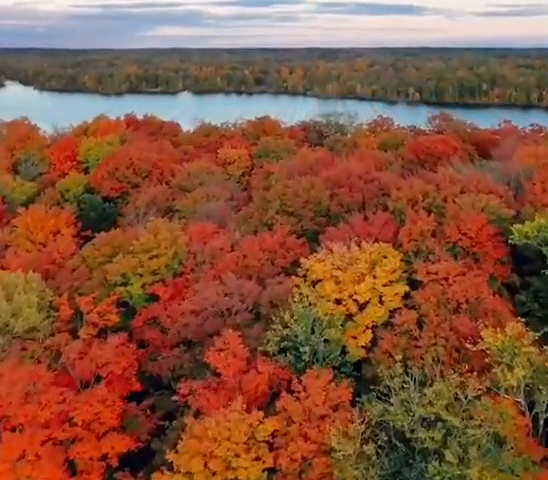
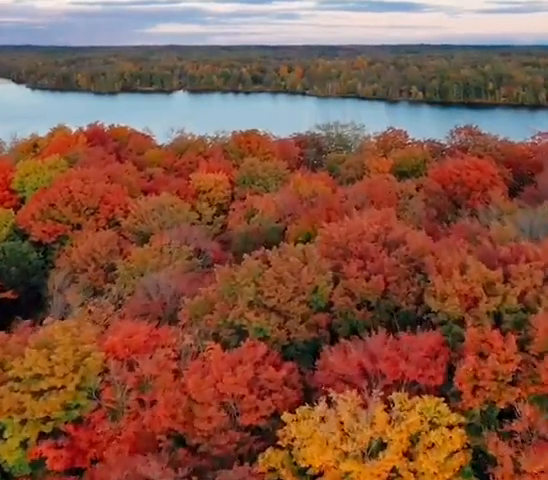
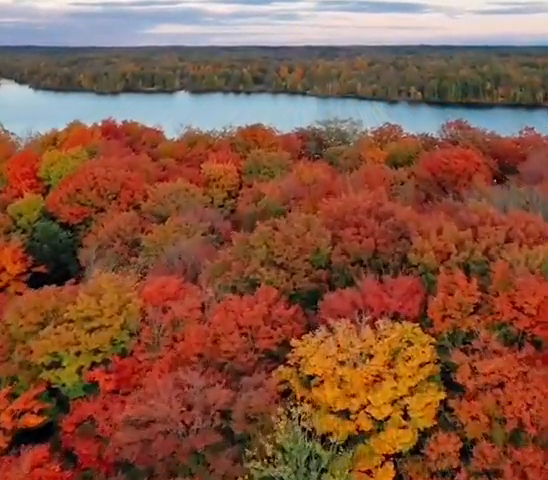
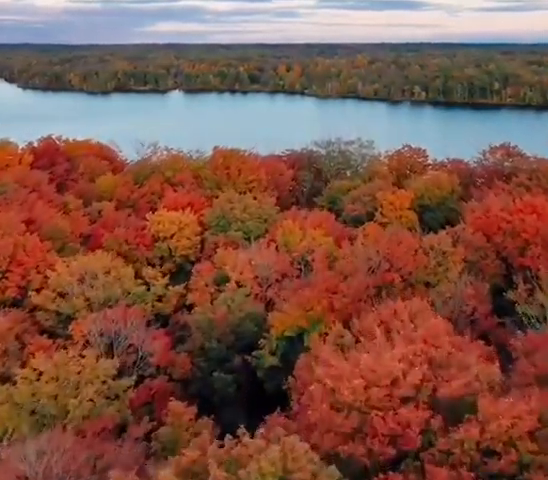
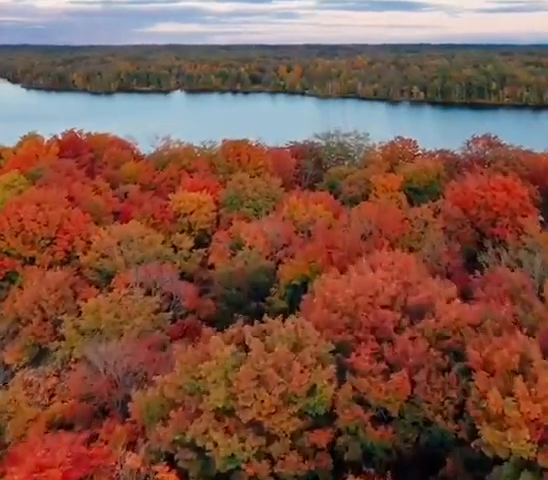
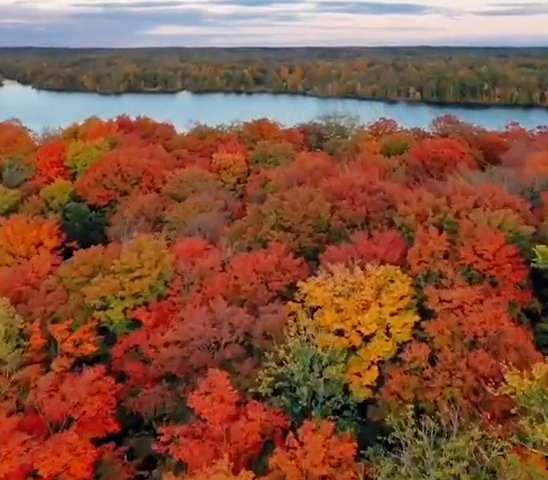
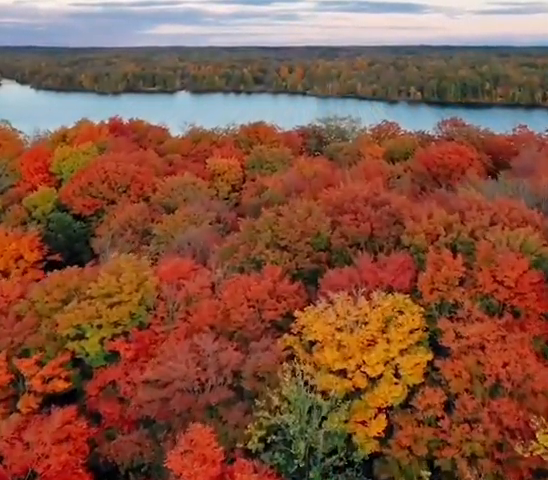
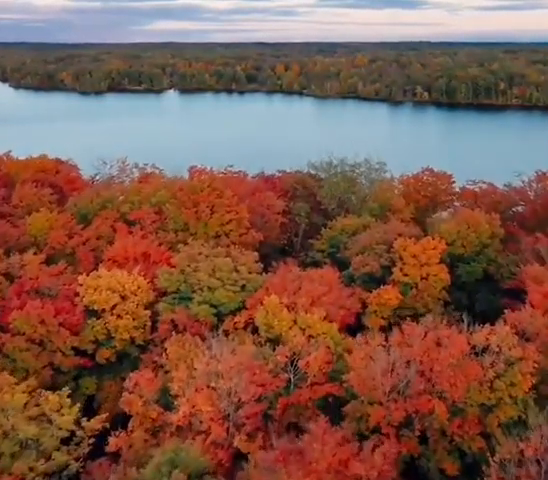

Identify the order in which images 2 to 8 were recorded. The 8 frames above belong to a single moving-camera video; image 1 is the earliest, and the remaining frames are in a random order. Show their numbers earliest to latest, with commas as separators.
6, 7, 3, 2, 5, 4, 8
